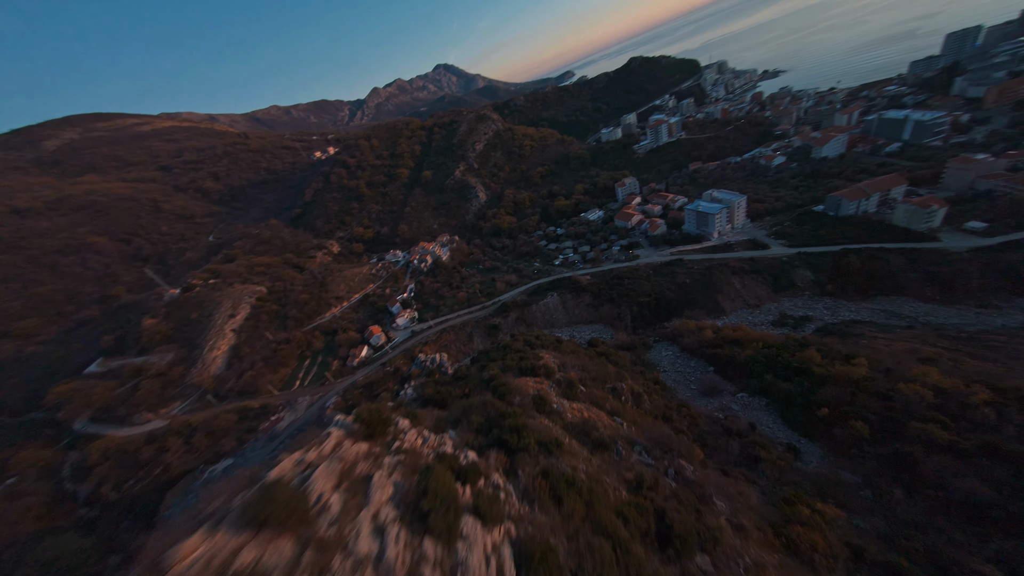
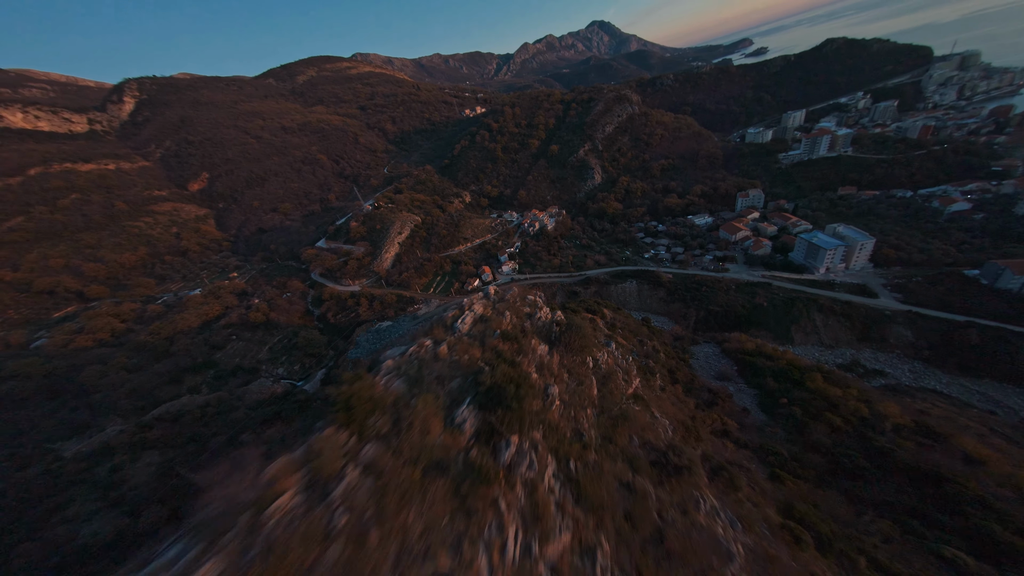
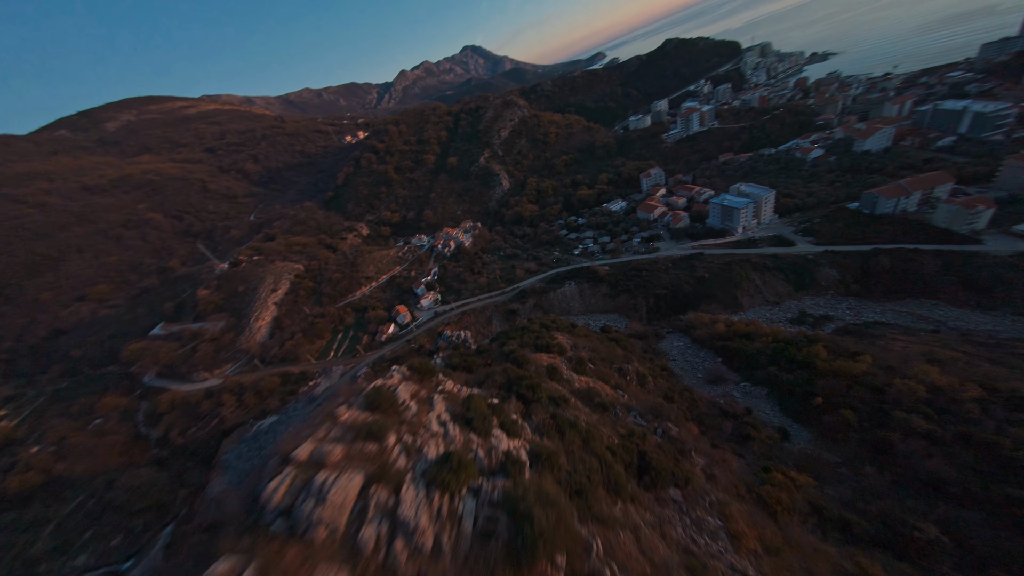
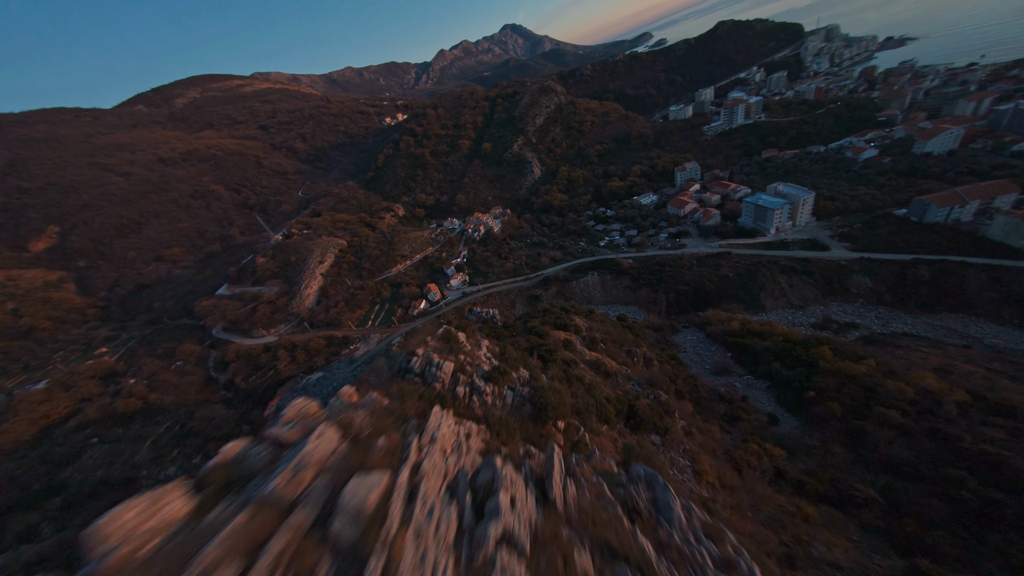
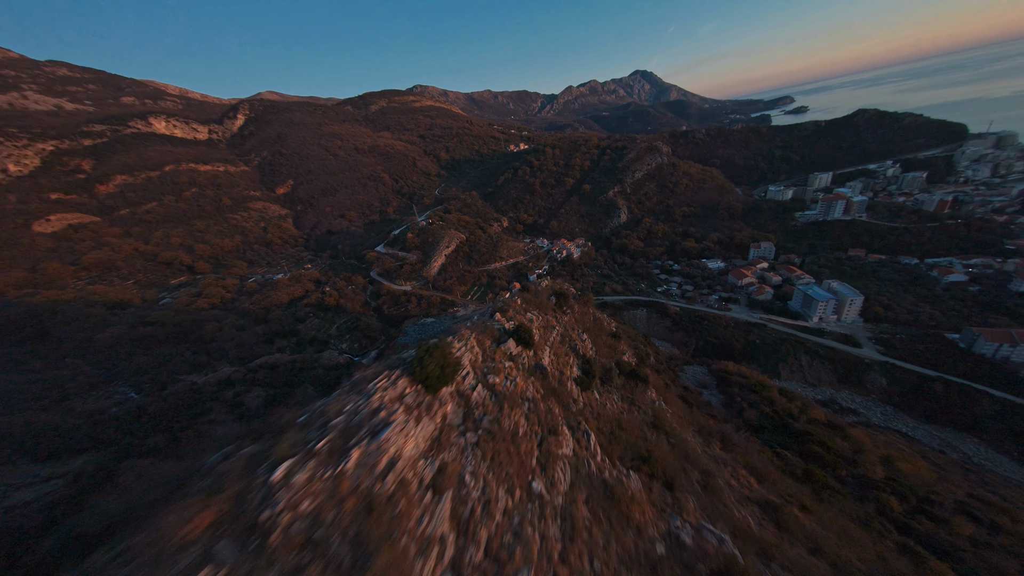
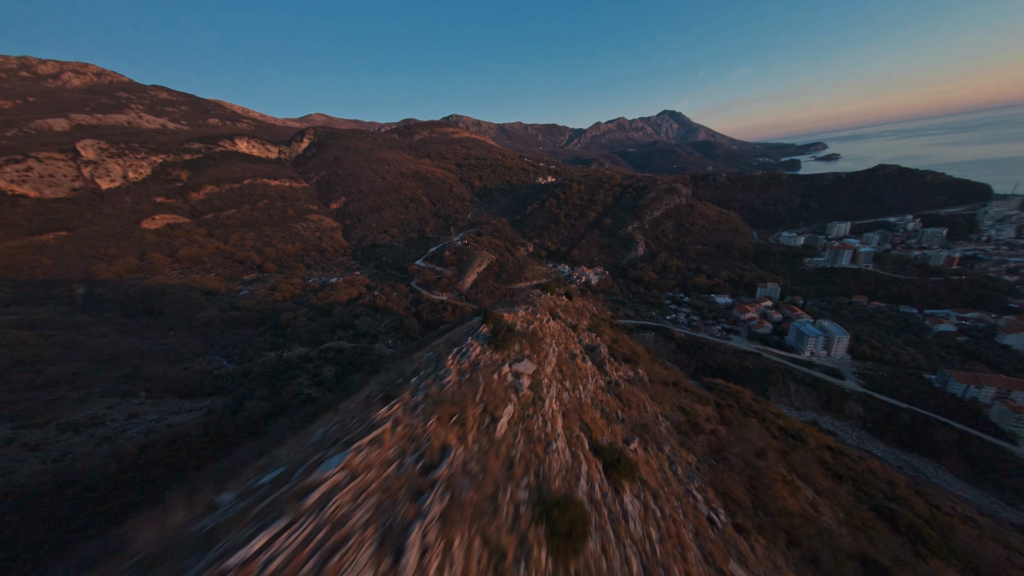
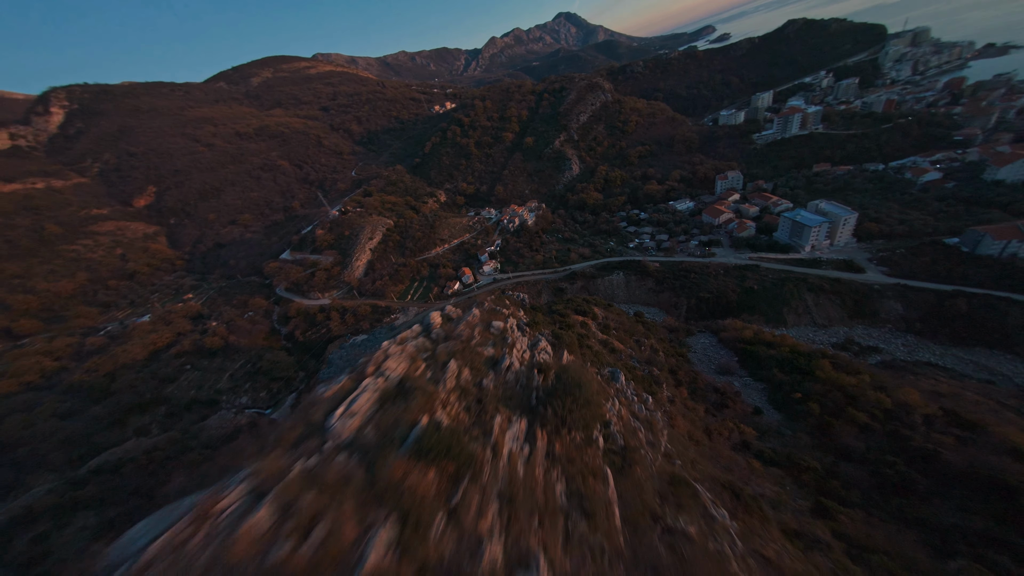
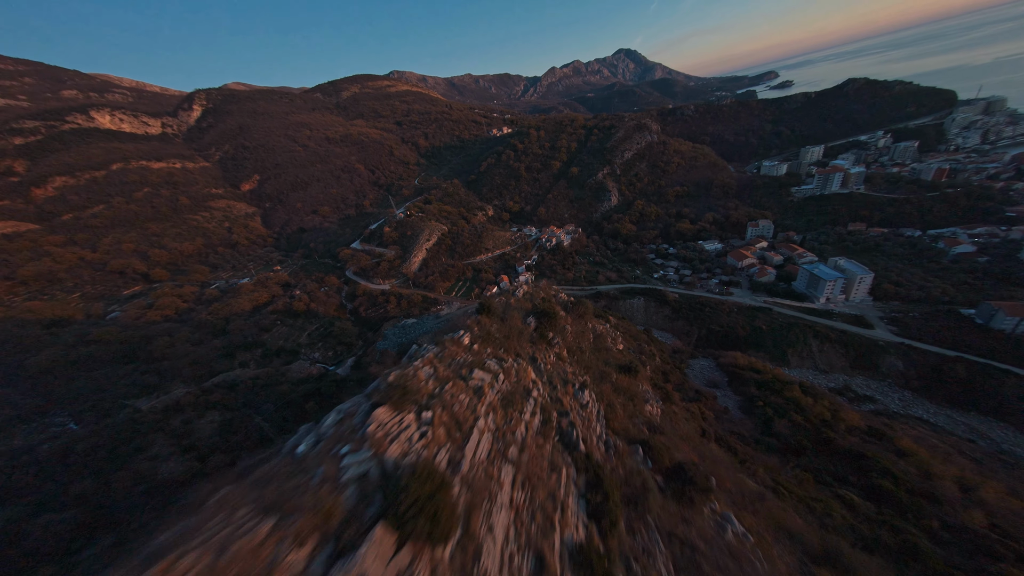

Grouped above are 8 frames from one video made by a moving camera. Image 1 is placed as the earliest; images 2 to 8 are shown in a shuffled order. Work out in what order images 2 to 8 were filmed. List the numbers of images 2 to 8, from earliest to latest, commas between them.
3, 4, 7, 2, 8, 5, 6
